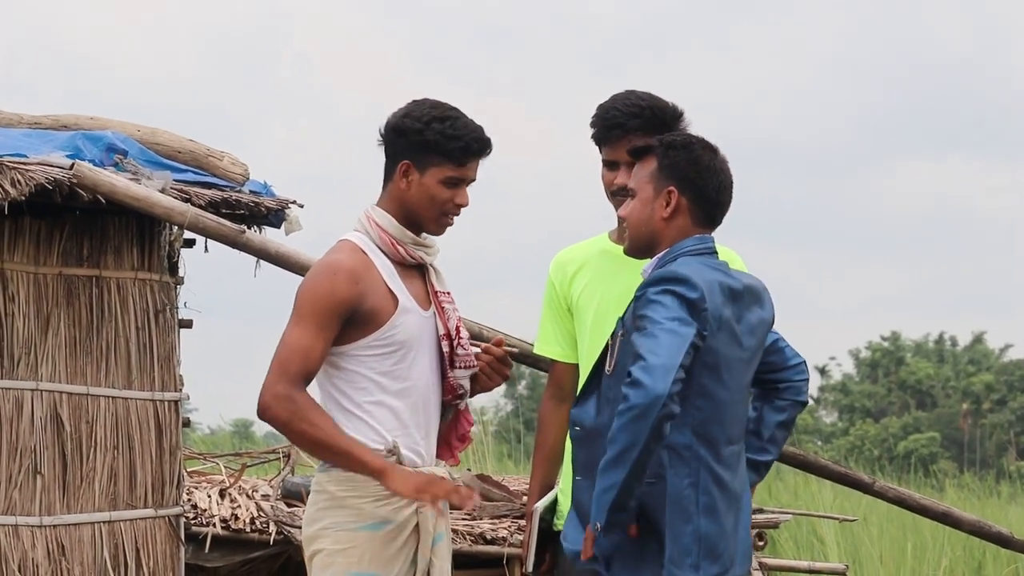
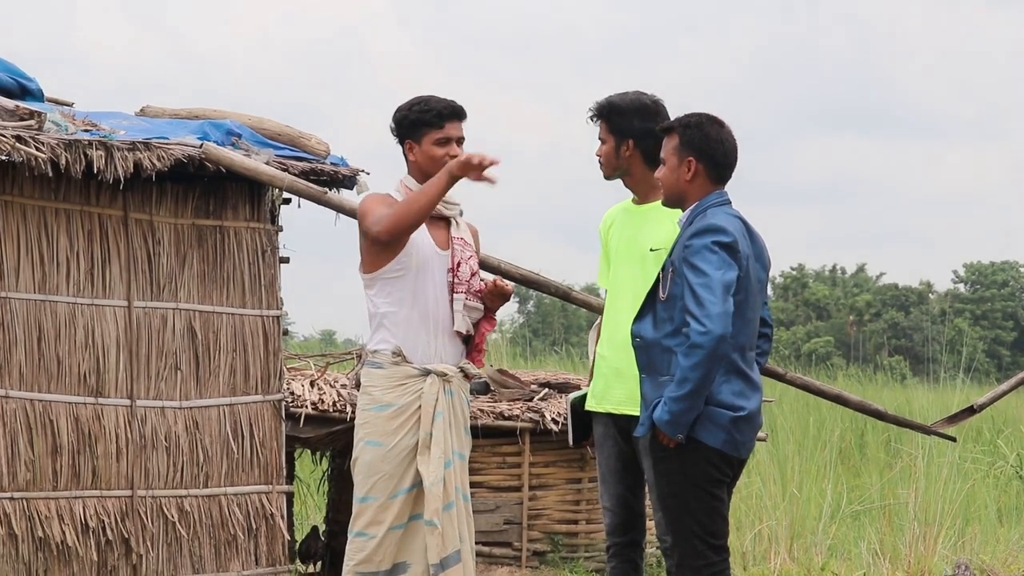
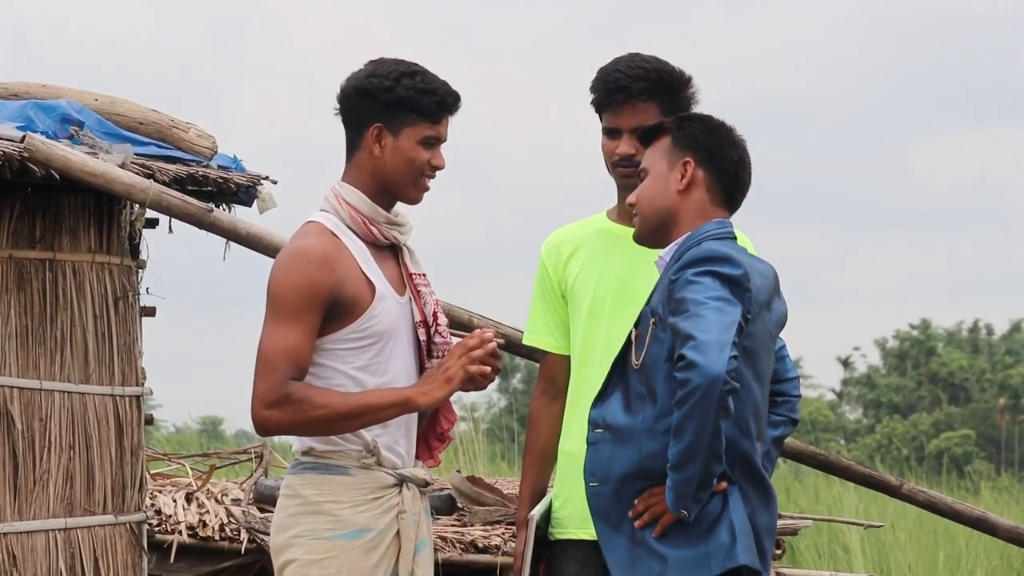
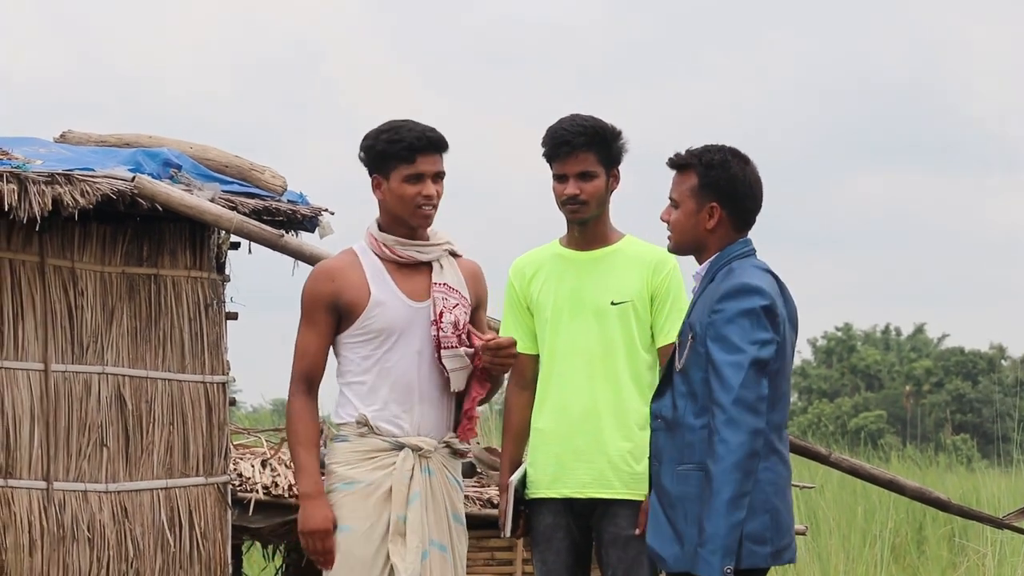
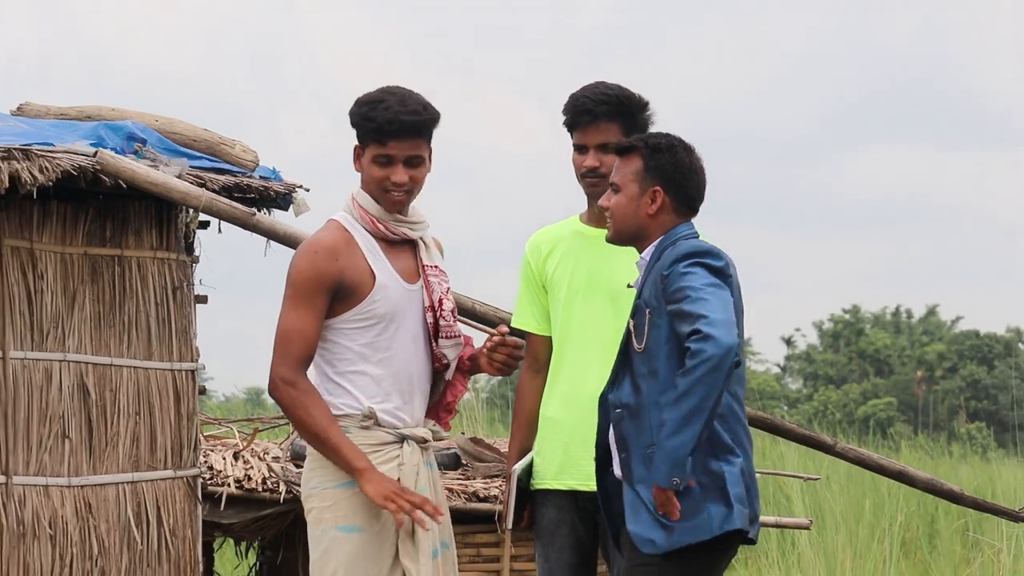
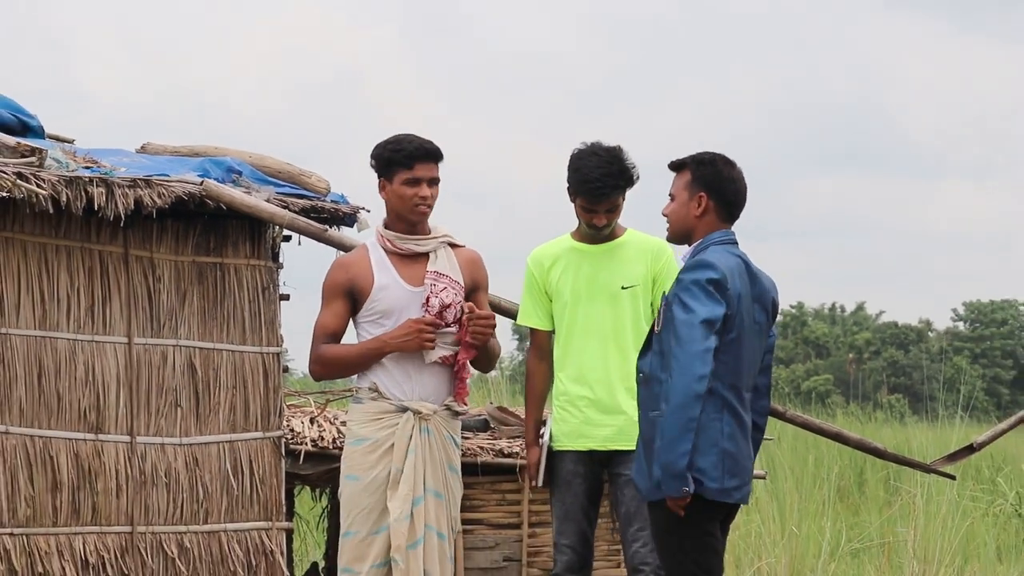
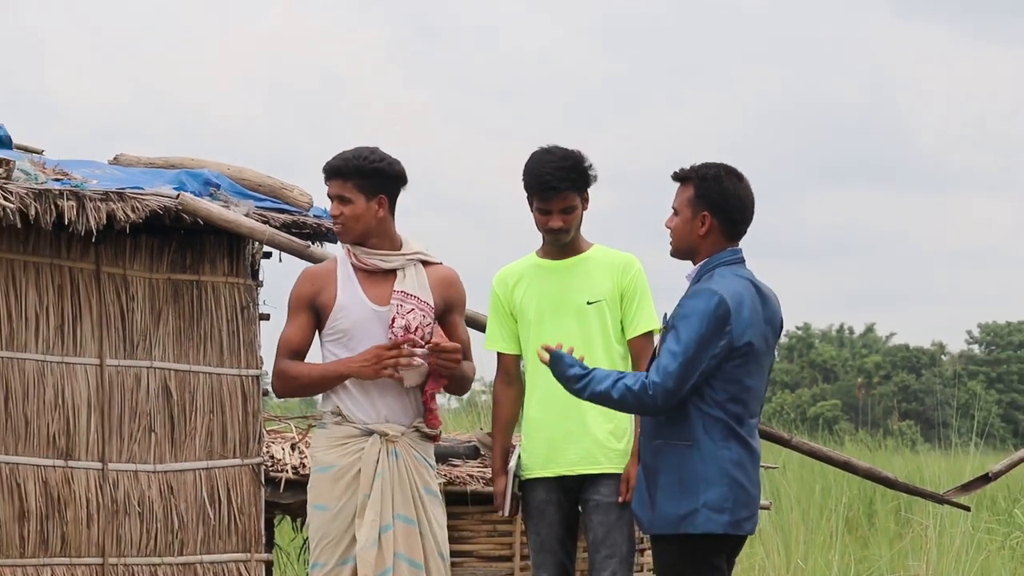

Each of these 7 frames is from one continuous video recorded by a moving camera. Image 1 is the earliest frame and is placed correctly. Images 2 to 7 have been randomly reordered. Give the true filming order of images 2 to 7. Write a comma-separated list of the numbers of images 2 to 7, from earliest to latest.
3, 5, 4, 7, 6, 2
